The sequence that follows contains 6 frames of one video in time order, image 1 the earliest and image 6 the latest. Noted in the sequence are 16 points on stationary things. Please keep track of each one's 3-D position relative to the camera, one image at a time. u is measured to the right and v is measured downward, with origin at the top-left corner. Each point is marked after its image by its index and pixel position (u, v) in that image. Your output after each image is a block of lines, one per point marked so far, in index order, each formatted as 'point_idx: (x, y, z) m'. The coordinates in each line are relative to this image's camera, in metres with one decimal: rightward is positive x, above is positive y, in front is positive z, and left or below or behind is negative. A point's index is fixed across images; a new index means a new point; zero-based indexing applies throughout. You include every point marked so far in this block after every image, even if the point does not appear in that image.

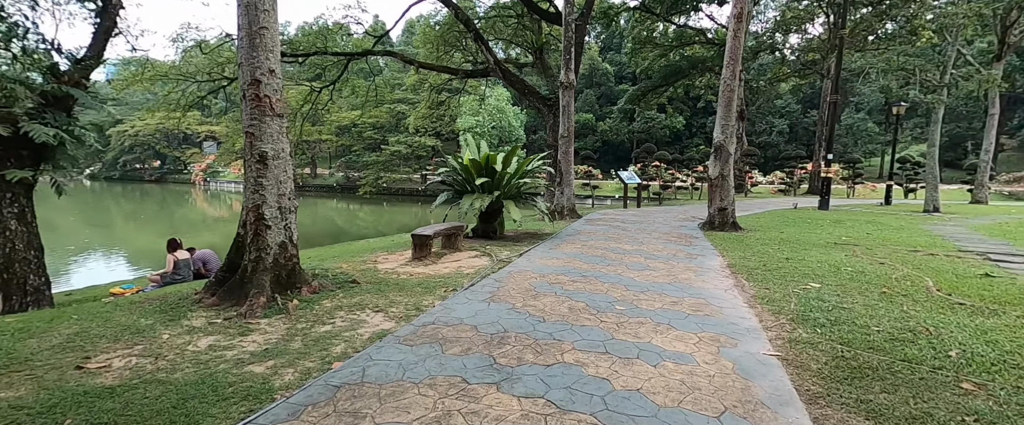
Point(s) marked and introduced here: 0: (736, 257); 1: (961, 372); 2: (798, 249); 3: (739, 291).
0: (+2.1, -0.4, +4.4) m
1: (+1.9, -0.7, +2.0) m
2: (+3.1, -0.4, +5.0) m
3: (+1.6, -0.6, +3.3) m
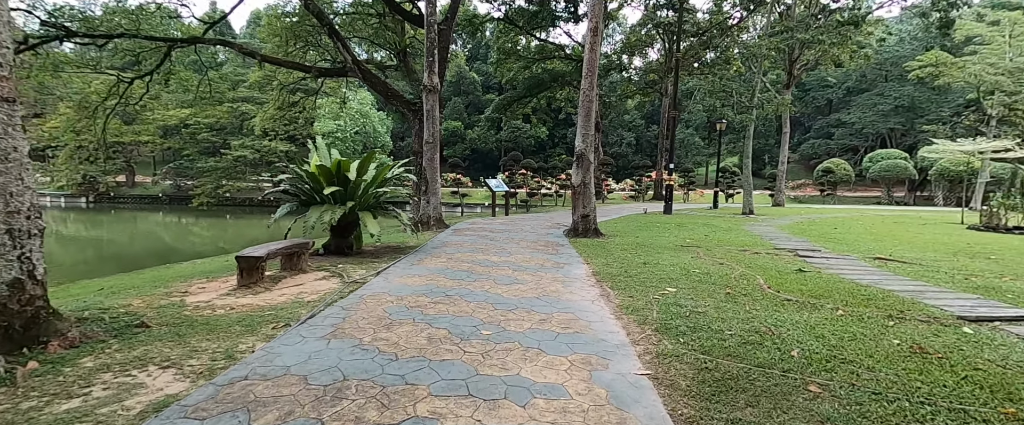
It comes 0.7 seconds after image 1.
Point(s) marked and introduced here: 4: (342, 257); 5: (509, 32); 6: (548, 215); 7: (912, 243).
0: (+0.9, -0.5, +4.5) m
1: (+1.3, -0.7, +2.1) m
2: (+1.6, -0.5, +5.3) m
3: (+0.6, -0.6, +3.2) m
4: (-1.8, -0.5, +4.8) m
5: (-0.1, +5.4, +13.9) m
6: (+0.8, -0.1, +10.1) m
7: (+5.4, -0.4, +6.4) m
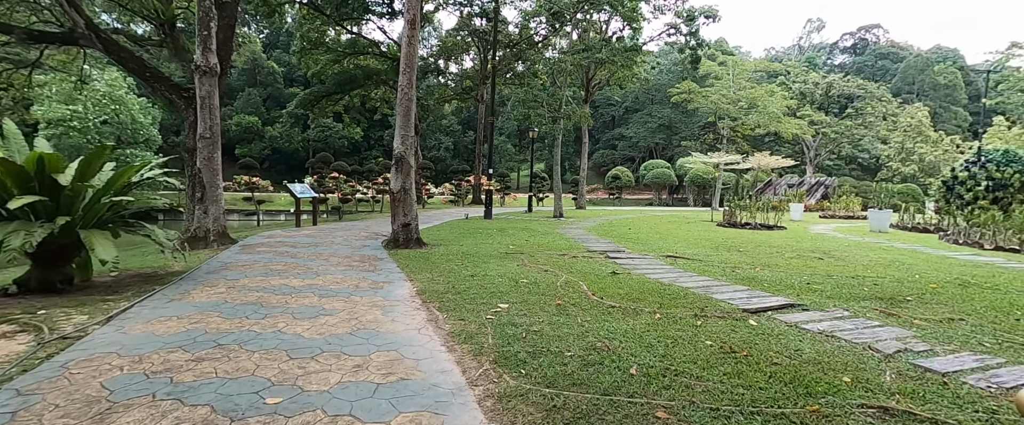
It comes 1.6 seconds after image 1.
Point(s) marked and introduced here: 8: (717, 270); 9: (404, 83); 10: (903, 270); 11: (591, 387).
0: (-0.8, -0.6, +4.0) m
1: (+0.6, -0.8, +1.9) m
2: (-0.4, -0.5, +5.0) m
3: (-0.5, -0.7, +2.8) m
4: (-3.3, -0.6, +3.4) m
5: (-5.3, +5.2, +12.4) m
6: (-3.0, -0.2, +9.2) m
7: (+2.8, -0.4, +7.5) m
8: (+2.2, -0.6, +4.9) m
9: (-1.4, +1.7, +6.0) m
10: (+4.2, -0.6, +5.0) m
11: (+0.3, -0.7, +2.0) m
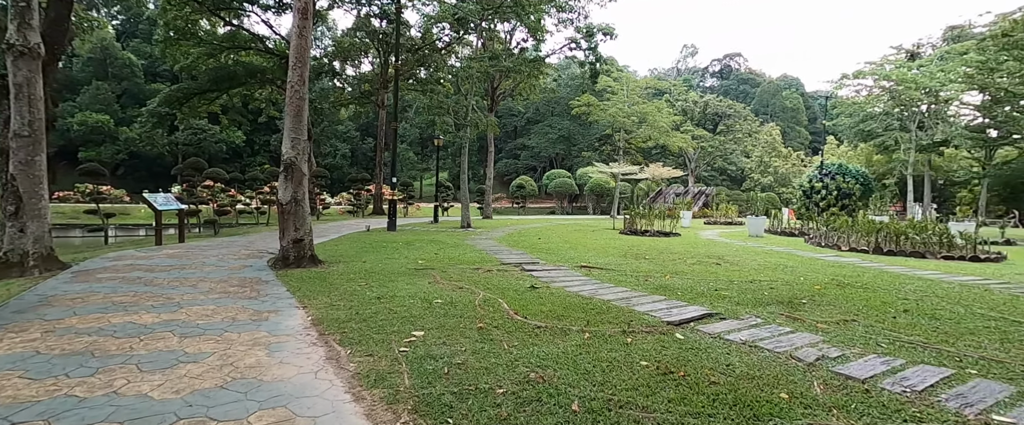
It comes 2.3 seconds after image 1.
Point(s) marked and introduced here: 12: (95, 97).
0: (-1.4, -0.7, +3.5) m
1: (+0.3, -0.8, +1.7) m
2: (-1.2, -0.7, +4.5) m
3: (-0.9, -0.8, +2.3) m
4: (-3.8, -0.7, +2.3) m
5: (-7.7, +4.9, +10.8) m
6: (-4.6, -0.5, +8.1) m
7: (+1.3, -0.6, +7.6) m
8: (+1.3, -0.7, +4.9) m
9: (-2.5, +1.5, +5.3) m
10: (+3.2, -0.7, +5.5) m
11: (+0.1, -0.8, +1.7) m
12: (-16.6, +4.6, +18.5) m
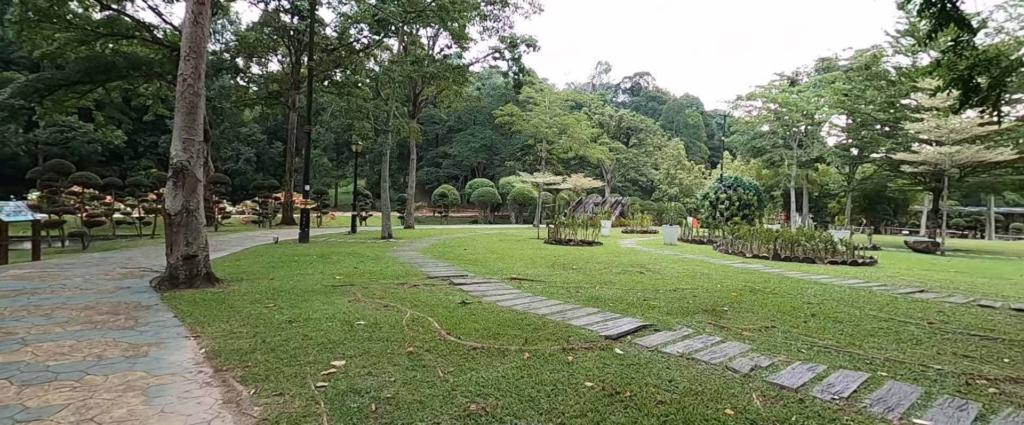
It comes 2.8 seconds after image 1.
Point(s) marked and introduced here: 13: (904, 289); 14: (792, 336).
0: (-1.9, -0.8, +3.0) m
1: (+0.1, -0.9, +1.5) m
2: (-1.9, -0.8, +4.0) m
3: (-1.1, -0.8, +1.9) m
4: (-4.0, -0.8, +1.4) m
5: (-9.3, +4.6, +9.3) m
6: (-5.8, -0.6, +7.0) m
7: (+0.1, -0.7, +7.5) m
8: (+0.5, -0.8, +4.9) m
9: (-3.3, +1.4, +4.7) m
10: (+2.4, -0.8, +5.7) m
11: (-0.1, -0.9, +1.5) m
12: (-19.4, +4.3, +15.3) m
13: (+4.6, -0.9, +5.4) m
14: (+2.0, -0.9, +3.3) m
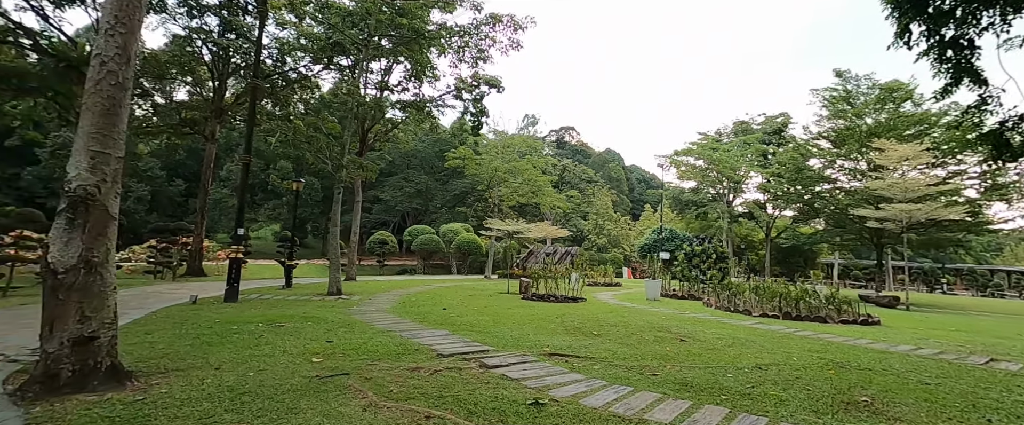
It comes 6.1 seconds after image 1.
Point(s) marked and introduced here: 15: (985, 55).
0: (-1.1, -1.0, +1.5) m
1: (+1.1, -1.0, +0.3) m
2: (-1.3, -1.1, +2.5) m
3: (-0.2, -1.0, +0.5) m
4: (-2.9, -0.8, -0.4) m
5: (-9.4, +4.0, +7.0) m
6: (-5.7, -1.1, +4.7) m
7: (+0.1, -1.5, +6.2) m
8: (+1.0, -1.3, +3.7) m
9: (-2.7, +1.0, +3.1) m
10: (+2.7, -1.4, +4.9) m
11: (+0.9, -1.0, +0.3) m
12: (-20.4, +3.3, +11.2) m
13: (+4.9, -1.5, +4.9) m
14: (+2.7, -1.2, +2.4) m
15: (+5.6, +1.9, +5.5) m
